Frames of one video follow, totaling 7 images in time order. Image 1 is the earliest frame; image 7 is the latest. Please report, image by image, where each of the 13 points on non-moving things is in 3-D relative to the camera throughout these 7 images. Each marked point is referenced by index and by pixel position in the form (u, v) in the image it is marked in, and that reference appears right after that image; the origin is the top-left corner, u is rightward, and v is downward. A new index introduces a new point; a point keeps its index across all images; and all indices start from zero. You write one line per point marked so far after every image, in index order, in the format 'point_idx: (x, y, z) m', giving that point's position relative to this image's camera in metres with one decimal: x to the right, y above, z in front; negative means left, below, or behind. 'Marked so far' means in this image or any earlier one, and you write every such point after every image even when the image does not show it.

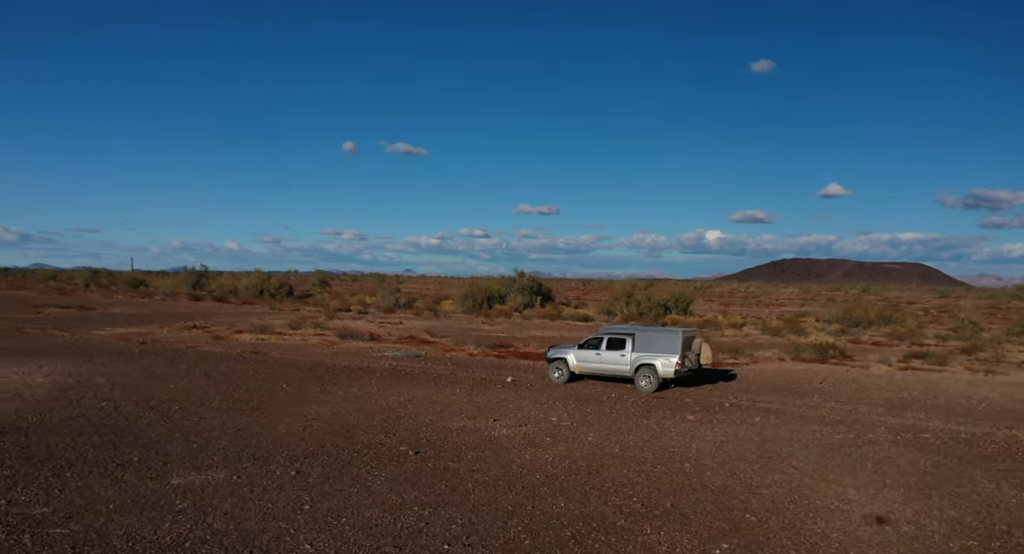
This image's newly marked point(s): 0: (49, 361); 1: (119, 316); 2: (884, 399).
0: (-4.9, -0.9, +7.4) m
1: (-8.5, -0.8, +15.0) m
2: (+3.3, -1.1, +6.1) m
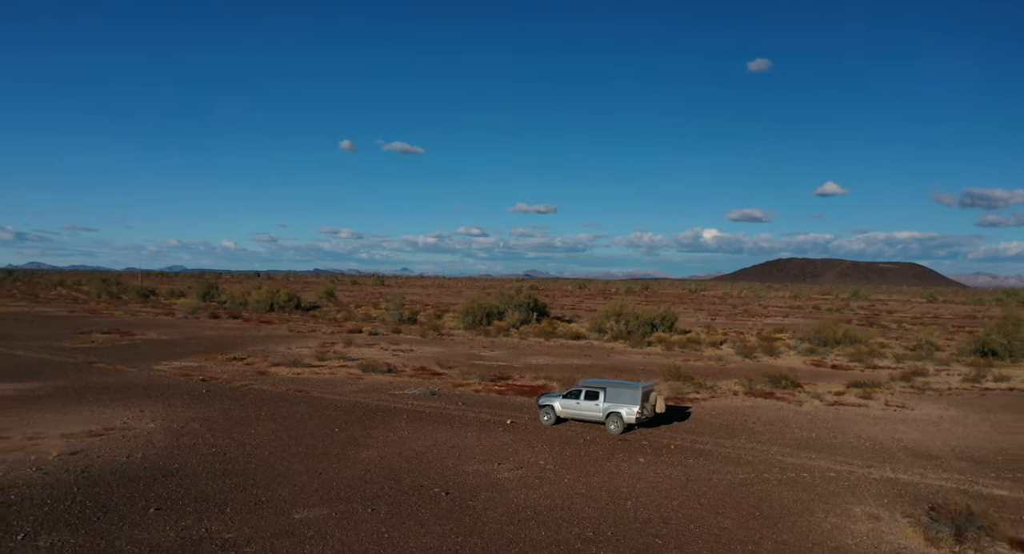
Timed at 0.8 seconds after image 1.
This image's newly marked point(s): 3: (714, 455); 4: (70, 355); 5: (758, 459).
0: (-4.9, -1.7, +9.2) m
1: (-8.5, -1.6, +16.8) m
2: (+3.3, -1.9, +7.9) m
3: (+2.1, -1.8, +7.1) m
4: (-8.9, -1.6, +14.1) m
5: (+2.5, -1.8, +7.0) m
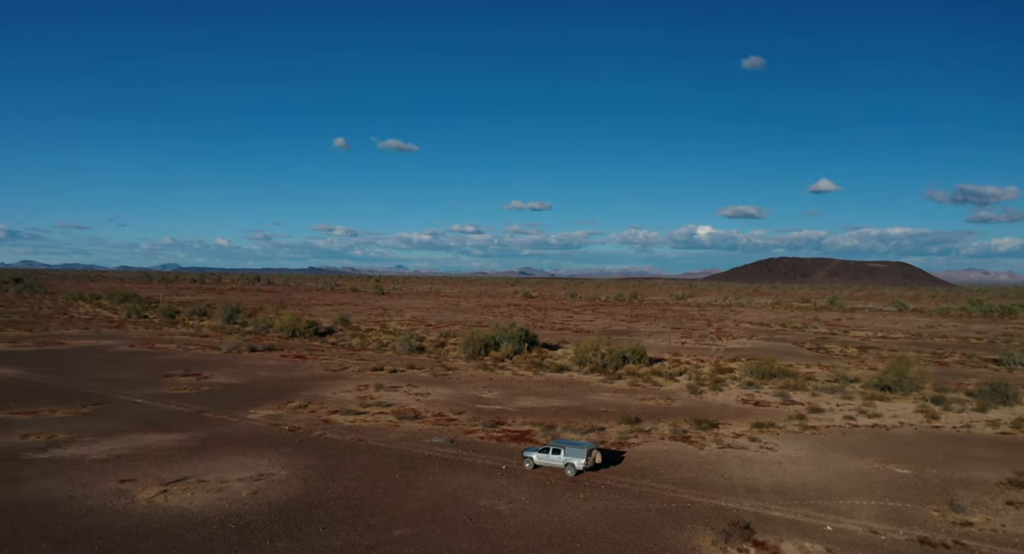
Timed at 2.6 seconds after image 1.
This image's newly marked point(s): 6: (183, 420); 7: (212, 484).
0: (-5.0, -3.5, +14.0) m
1: (-8.7, -3.5, +21.6) m
2: (+3.2, -3.7, +12.8) m
3: (+2.0, -3.7, +12.0) m
4: (-9.0, -3.4, +18.9) m
5: (+2.4, -3.7, +11.8) m
6: (-8.1, -3.5, +17.0) m
7: (-5.1, -3.5, +11.8) m
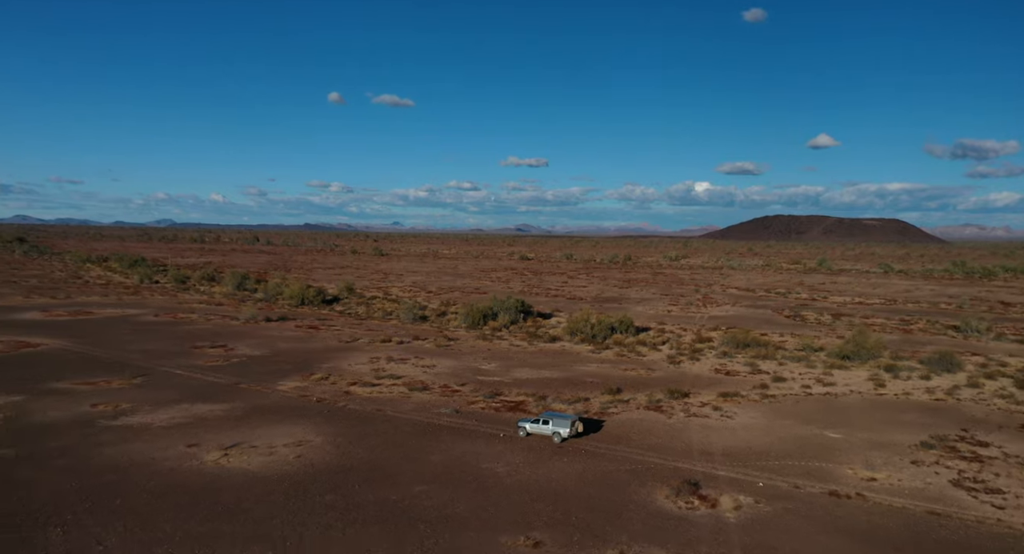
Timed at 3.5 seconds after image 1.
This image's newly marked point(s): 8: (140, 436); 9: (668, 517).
0: (-5.1, -3.5, +16.6) m
1: (-8.8, -2.9, +24.2) m
2: (+3.1, -3.7, +15.4) m
3: (+1.9, -3.7, +14.6) m
4: (-9.1, -3.1, +21.4) m
5: (+2.3, -3.8, +14.4) m
6: (-8.2, -3.2, +19.5) m
7: (-5.2, -3.6, +14.4) m
8: (-8.1, -3.4, +15.0) m
9: (+2.6, -3.9, +11.4) m
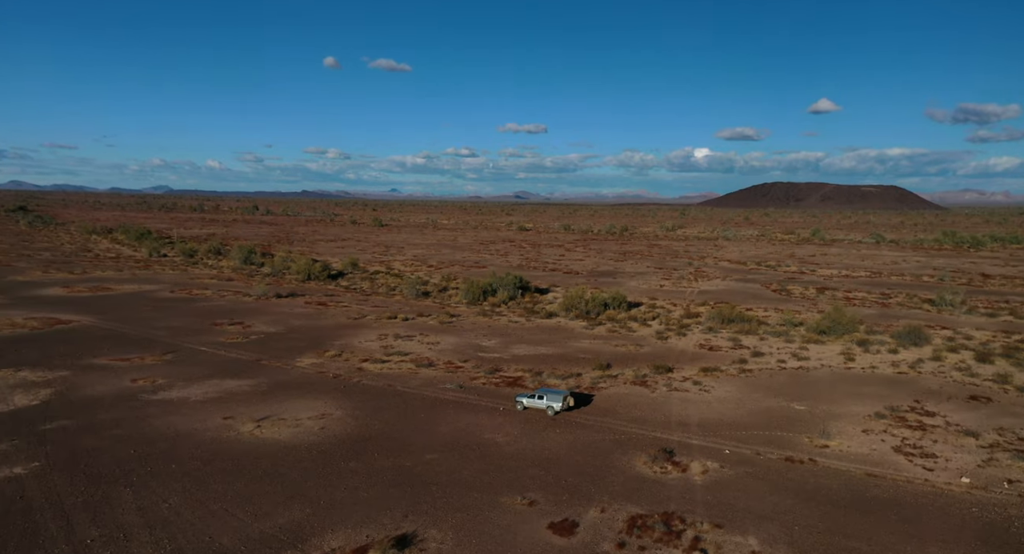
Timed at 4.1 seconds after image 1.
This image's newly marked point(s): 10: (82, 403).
0: (-5.1, -3.2, +18.5) m
1: (-8.9, -2.3, +26.0) m
2: (+3.0, -3.5, +17.3) m
3: (+1.9, -3.6, +16.5) m
4: (-9.2, -2.6, +23.3) m
5: (+2.2, -3.6, +16.4) m
6: (-8.2, -2.8, +21.4) m
7: (-5.2, -3.4, +16.3) m
8: (-8.1, -3.2, +16.9) m
9: (+2.5, -3.9, +13.3) m
10: (-10.6, -3.1, +17.1) m
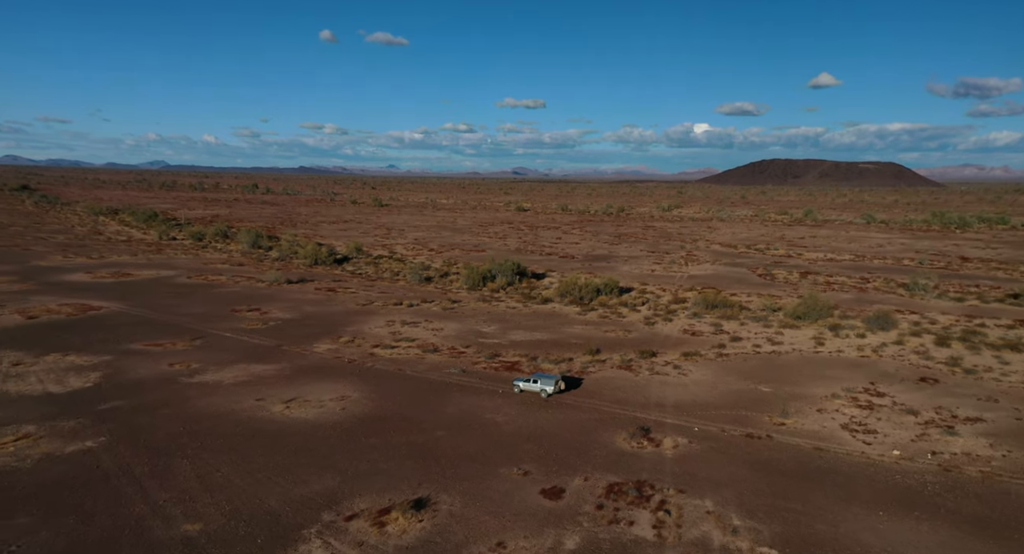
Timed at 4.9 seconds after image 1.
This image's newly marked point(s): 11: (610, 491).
0: (-5.2, -3.1, +20.7) m
1: (-8.9, -2.0, +28.2) m
2: (+3.0, -3.4, +19.6) m
3: (+1.8, -3.5, +18.7) m
4: (-9.3, -2.3, +25.5) m
5: (+2.2, -3.5, +18.6) m
6: (-8.3, -2.6, +23.6) m
7: (-5.3, -3.4, +18.5) m
8: (-8.2, -3.2, +19.1) m
9: (+2.5, -4.0, +15.6) m
10: (-10.7, -3.0, +19.3) m
11: (+1.9, -4.2, +13.7) m
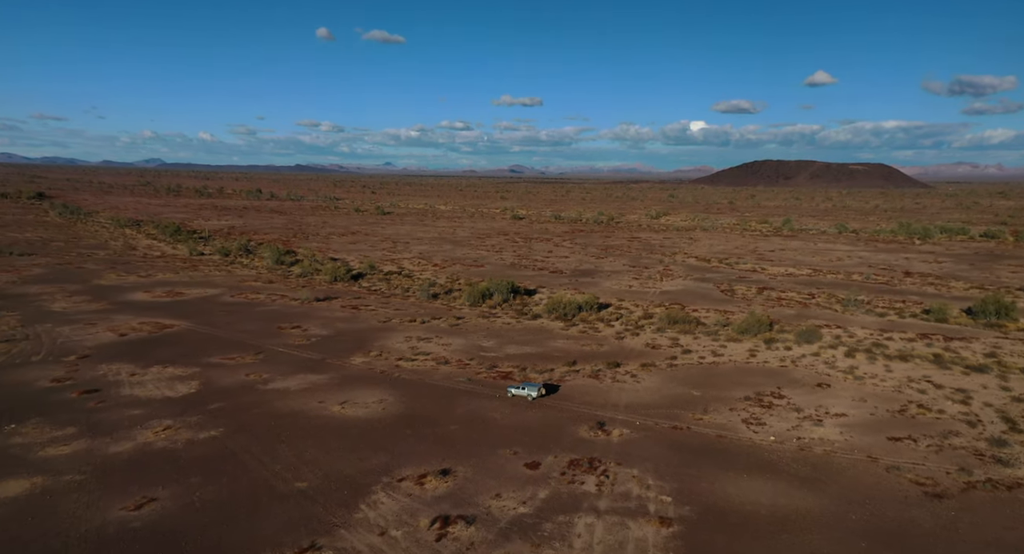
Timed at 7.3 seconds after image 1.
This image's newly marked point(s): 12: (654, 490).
0: (-5.4, -4.4, +27.5) m
1: (-9.2, -3.2, +35.0) m
2: (+2.8, -4.7, +26.4) m
3: (+1.6, -4.8, +25.6) m
4: (-9.5, -3.6, +32.2) m
5: (+2.0, -4.8, +25.5) m
6: (-8.5, -3.9, +30.4) m
7: (-5.5, -4.7, +25.3) m
8: (-8.4, -4.5, +25.9) m
9: (+2.3, -5.3, +22.4) m
10: (-10.9, -4.3, +26.1) m
11: (+1.8, -5.5, +20.5) m
12: (+3.9, -5.8, +18.9) m
